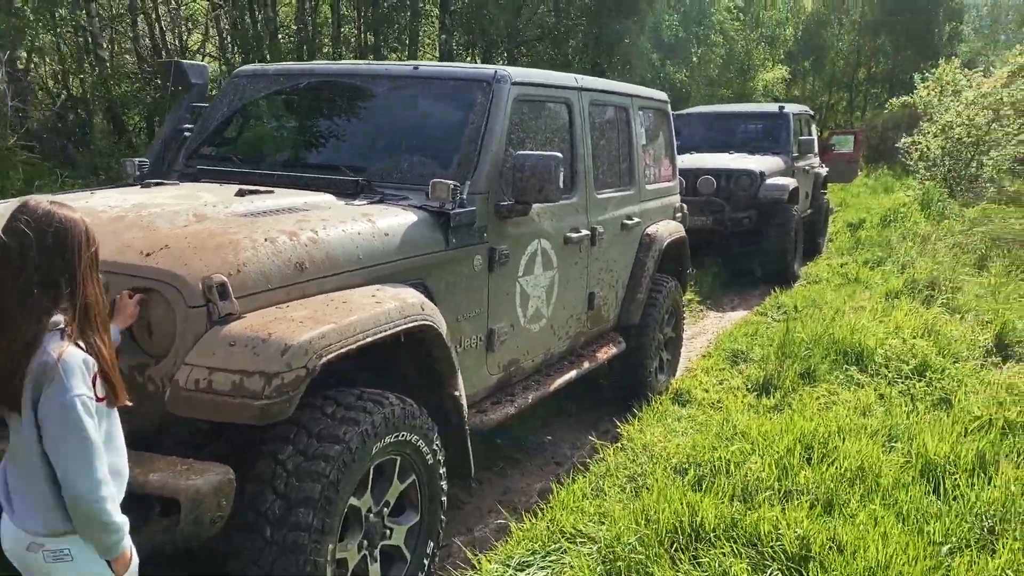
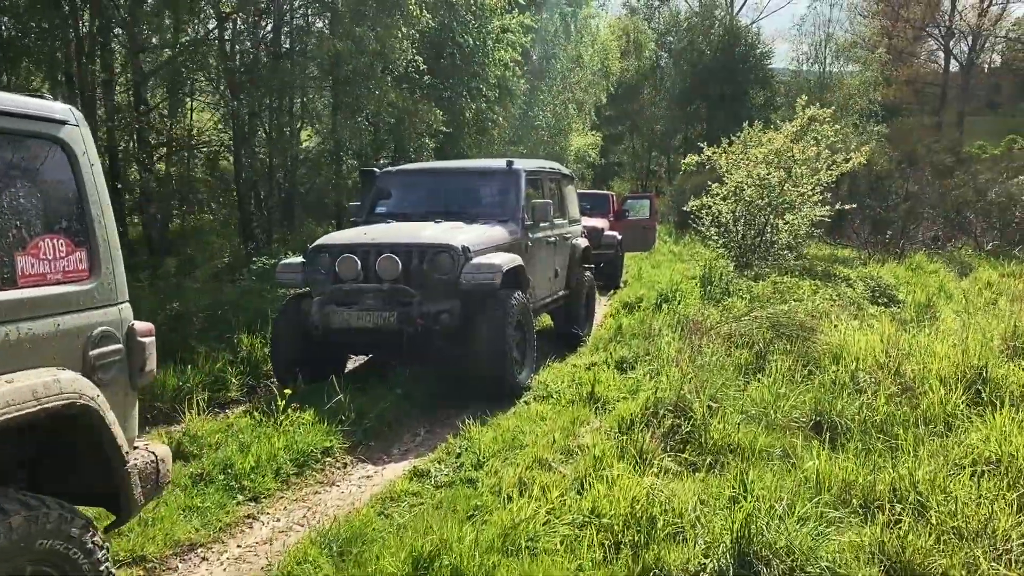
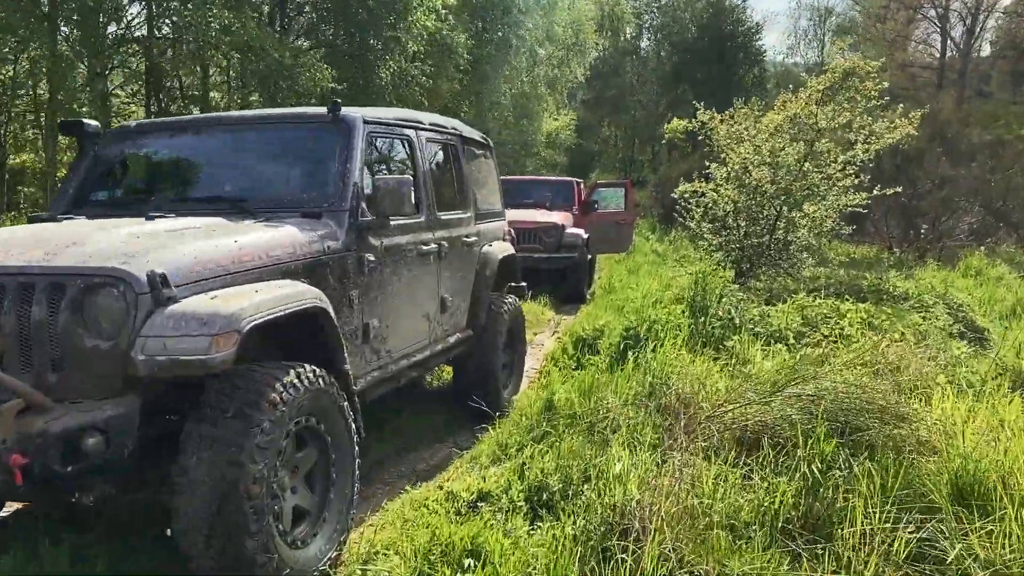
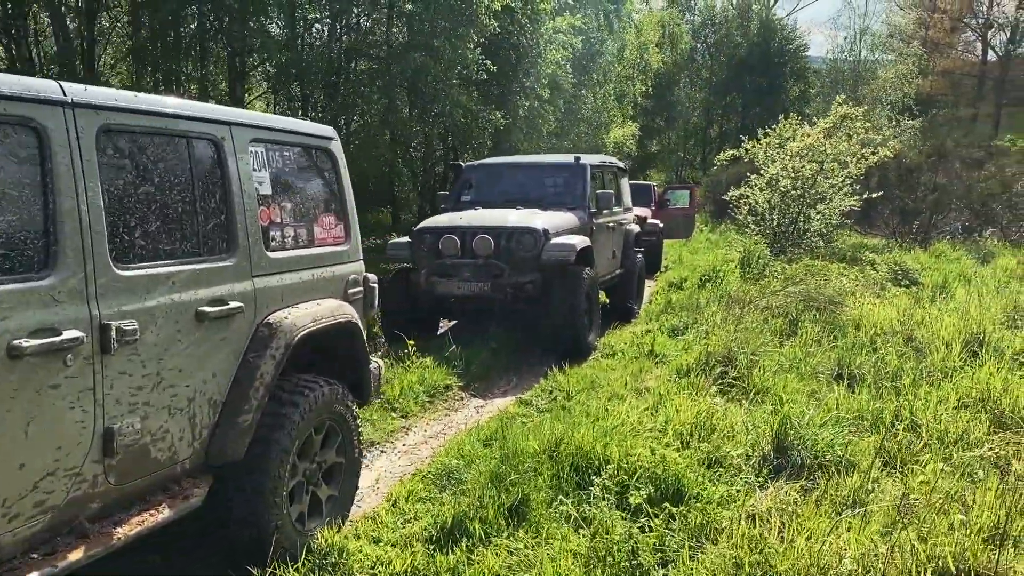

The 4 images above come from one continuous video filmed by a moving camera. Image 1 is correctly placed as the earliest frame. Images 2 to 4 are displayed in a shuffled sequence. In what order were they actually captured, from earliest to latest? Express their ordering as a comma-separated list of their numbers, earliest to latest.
4, 2, 3
